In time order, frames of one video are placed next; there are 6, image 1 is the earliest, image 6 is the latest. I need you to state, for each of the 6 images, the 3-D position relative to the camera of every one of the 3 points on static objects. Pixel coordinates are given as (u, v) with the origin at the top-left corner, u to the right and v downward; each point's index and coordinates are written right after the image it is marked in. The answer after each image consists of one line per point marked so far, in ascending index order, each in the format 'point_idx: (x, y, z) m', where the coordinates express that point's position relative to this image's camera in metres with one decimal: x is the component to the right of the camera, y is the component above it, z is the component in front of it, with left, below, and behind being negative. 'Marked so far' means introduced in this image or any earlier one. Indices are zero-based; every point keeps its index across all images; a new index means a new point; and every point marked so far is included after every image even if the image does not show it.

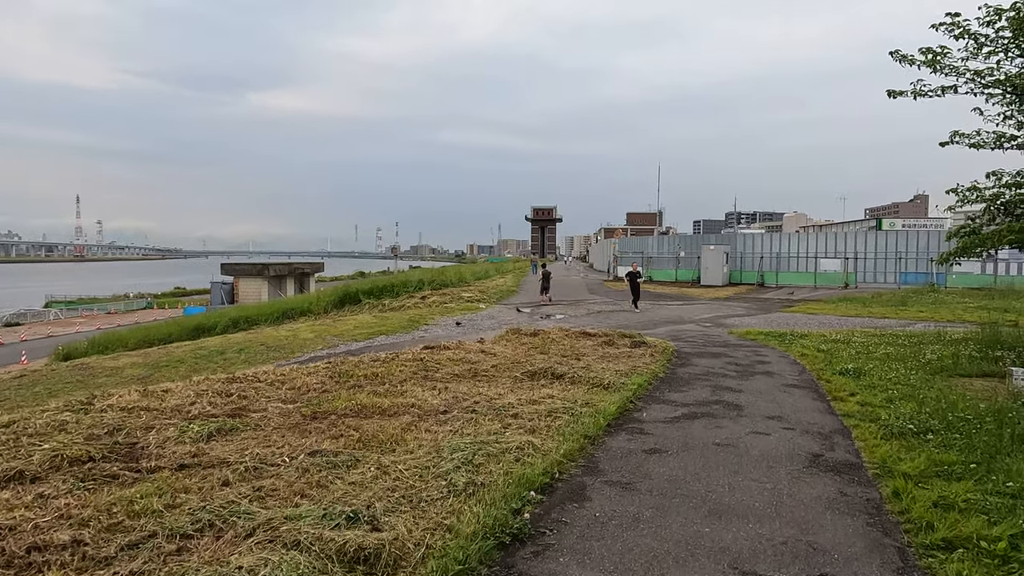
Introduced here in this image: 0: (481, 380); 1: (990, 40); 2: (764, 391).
0: (-0.3, -1.0, +6.8) m
1: (+5.3, +2.7, +7.3) m
2: (+2.7, -1.1, +7.3) m
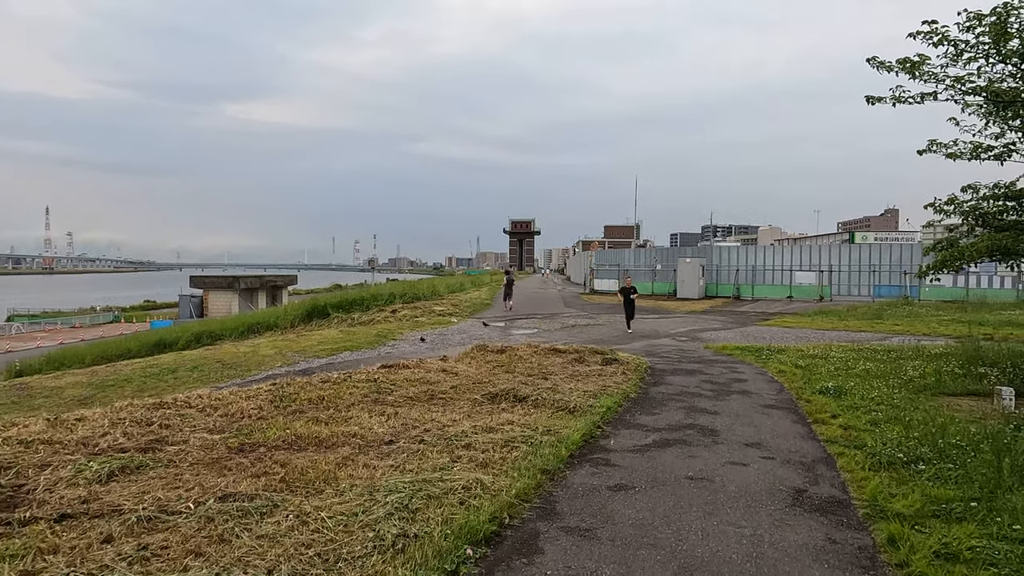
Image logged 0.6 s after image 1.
0: (-0.7, -1.1, +6.2) m
1: (+4.8, +2.5, +7.0) m
2: (+2.3, -1.3, +6.8) m
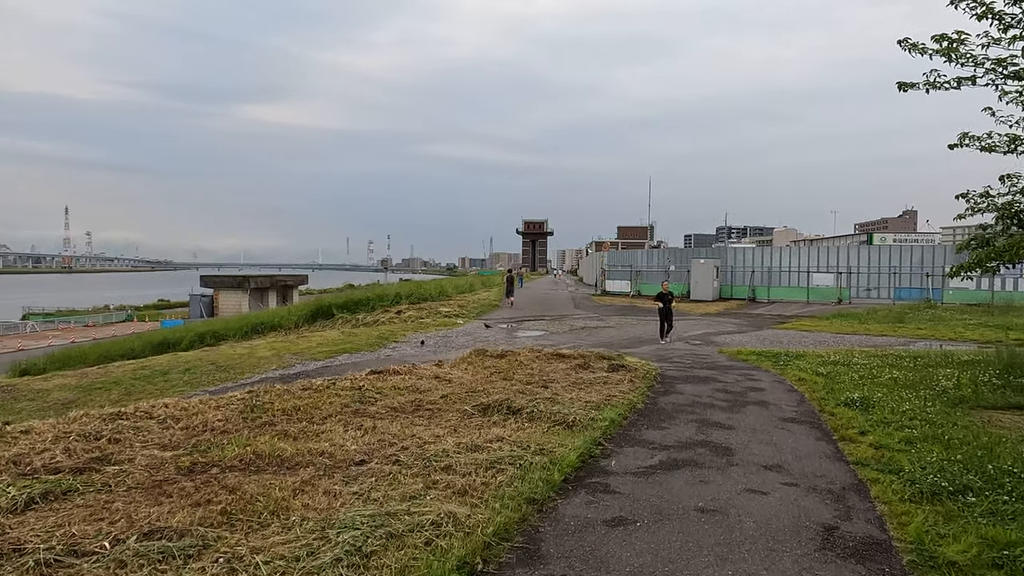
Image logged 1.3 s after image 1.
0: (-0.8, -1.1, +5.7) m
1: (+4.8, +2.5, +6.3) m
2: (+2.3, -1.3, +6.2) m
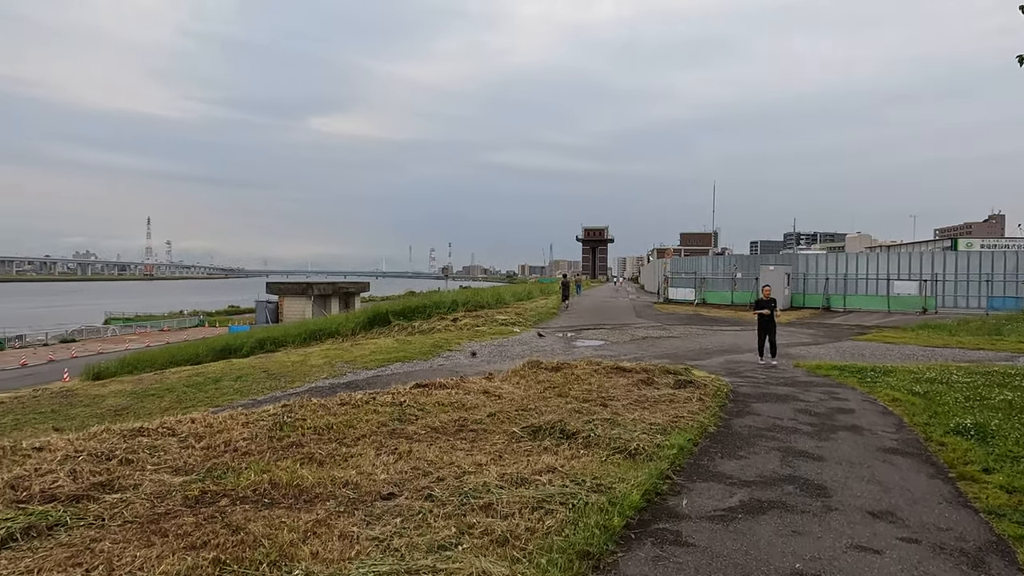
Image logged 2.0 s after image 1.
0: (-0.4, -1.2, +5.1) m
1: (+5.3, +2.4, +5.2) m
2: (+2.7, -1.4, +5.3) m
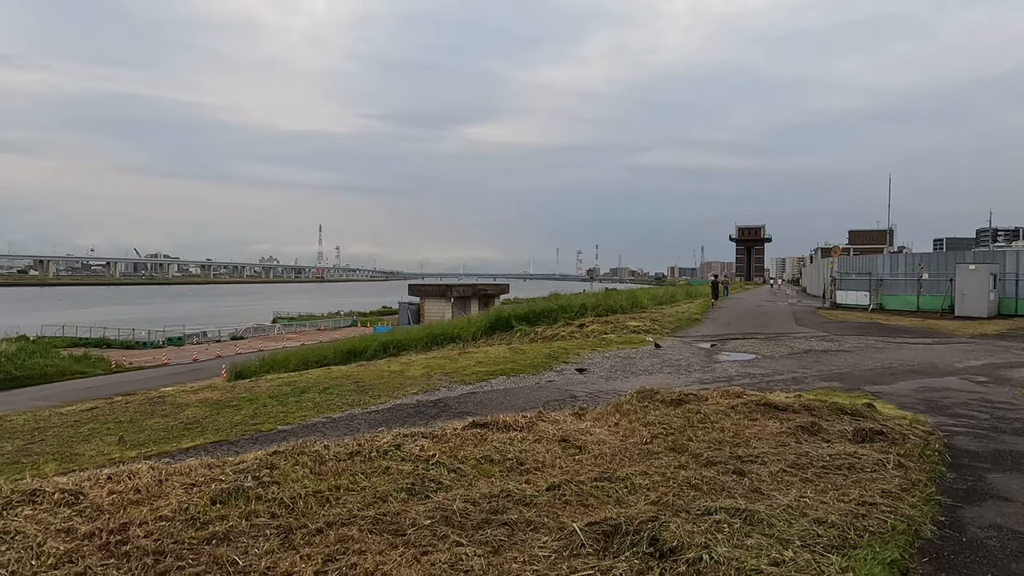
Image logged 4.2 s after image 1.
0: (-0.1, -1.2, +3.0) m
1: (+5.4, +2.4, +2.0) m
2: (+2.9, -1.4, +2.6) m
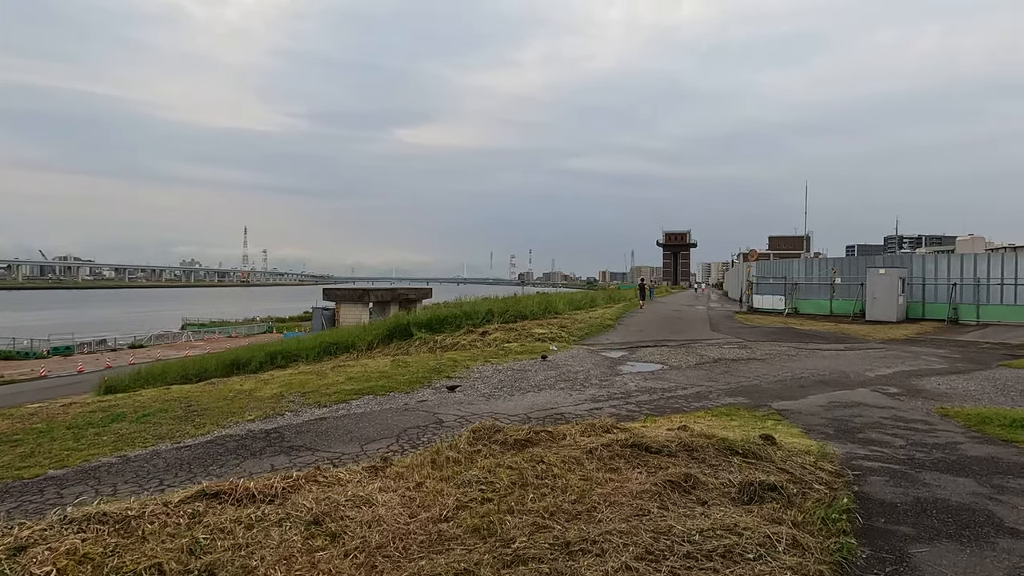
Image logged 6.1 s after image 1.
0: (-1.3, -1.2, +1.4) m
1: (+4.3, +2.4, +0.9) m
2: (+1.8, -1.4, +1.2) m
